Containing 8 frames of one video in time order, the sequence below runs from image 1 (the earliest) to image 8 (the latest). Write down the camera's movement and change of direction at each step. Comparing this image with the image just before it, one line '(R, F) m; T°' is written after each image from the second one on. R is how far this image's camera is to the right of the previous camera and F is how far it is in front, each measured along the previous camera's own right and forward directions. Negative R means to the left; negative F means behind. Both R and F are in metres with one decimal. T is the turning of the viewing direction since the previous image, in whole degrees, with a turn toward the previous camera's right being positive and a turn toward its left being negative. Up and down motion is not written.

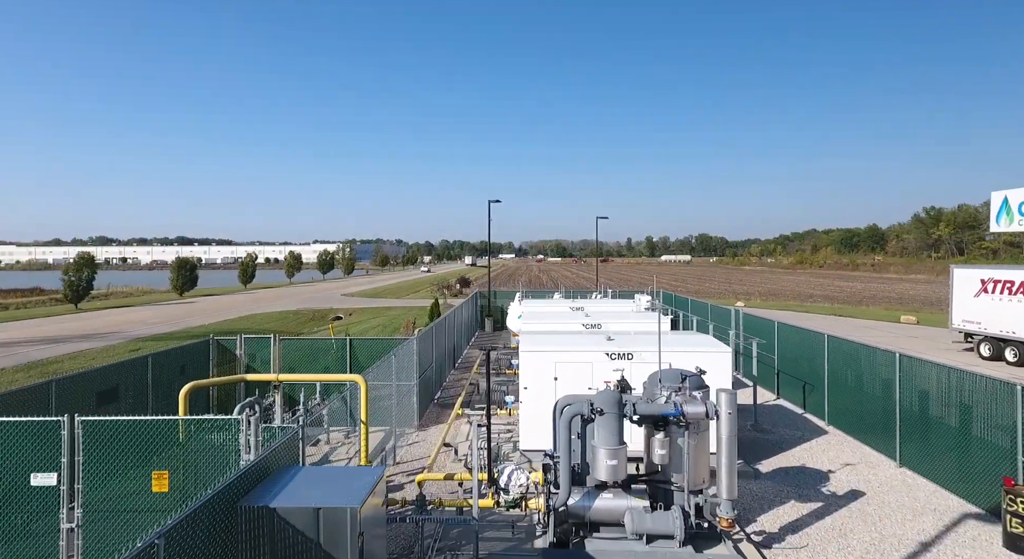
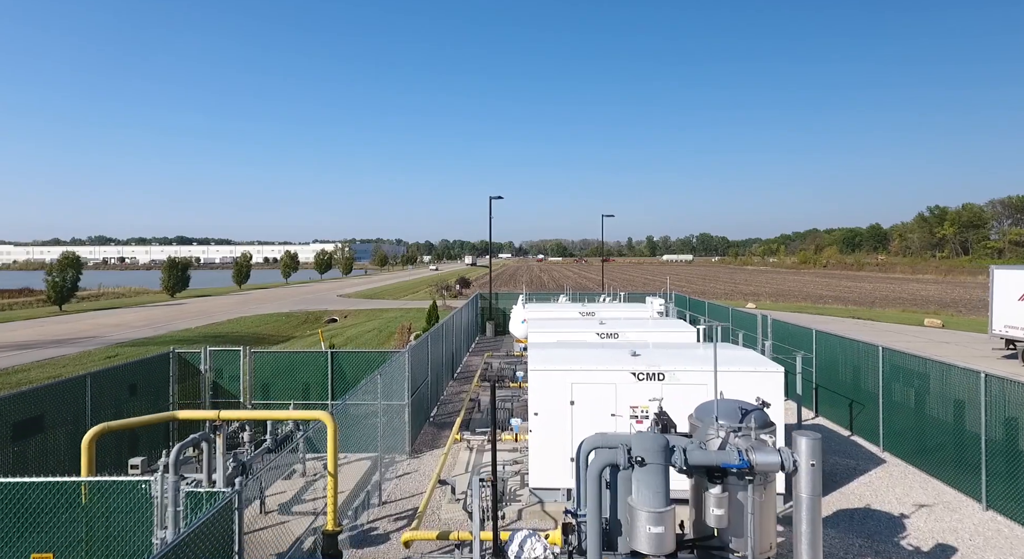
(-0.1, +1.8) m; 0°
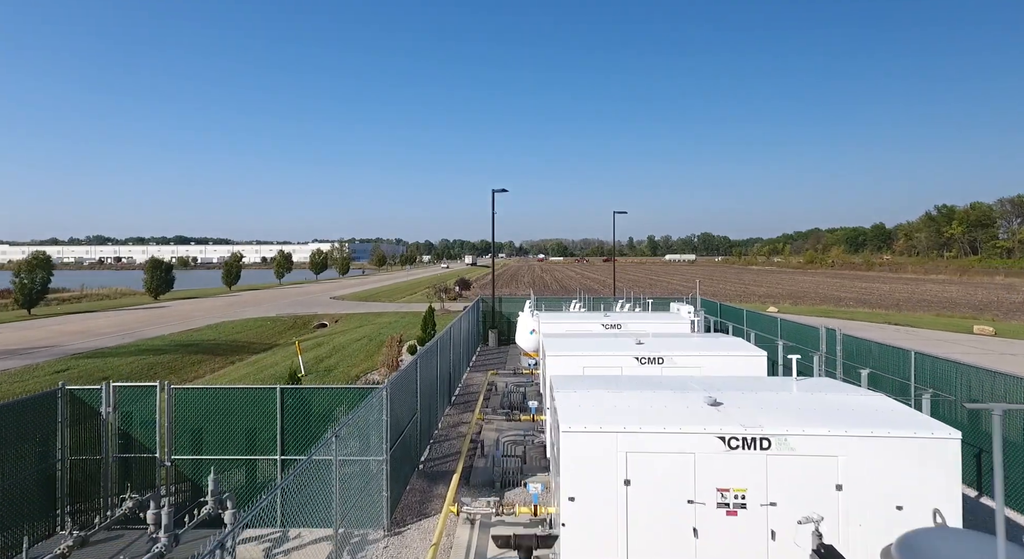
(-0.2, +3.3) m; 0°
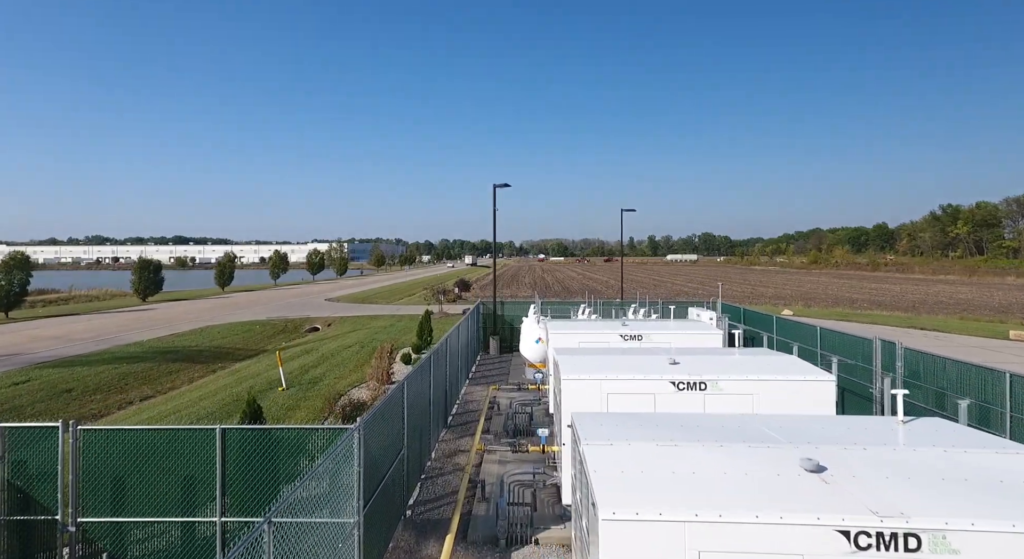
(-0.1, +2.0) m; 0°
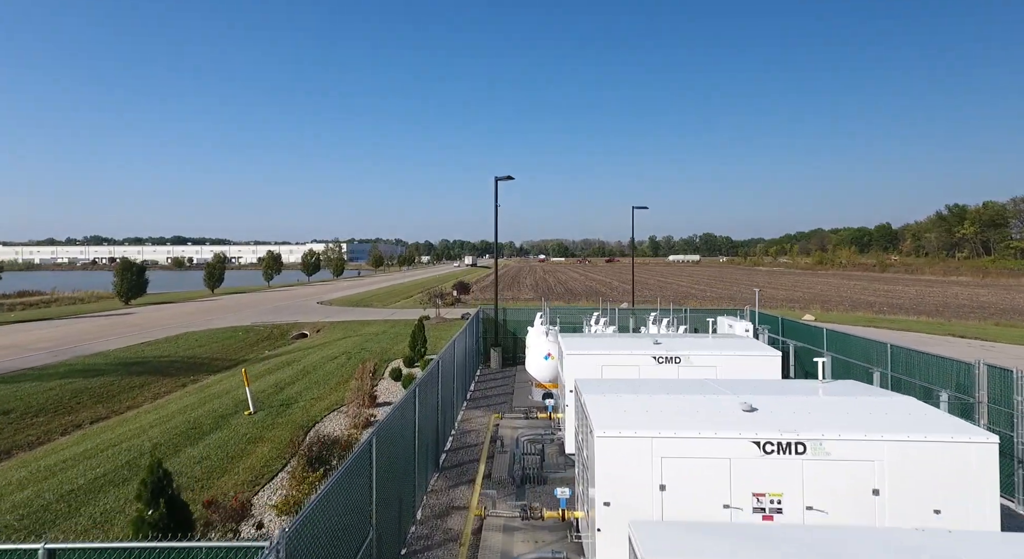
(-0.1, +2.7) m; 0°
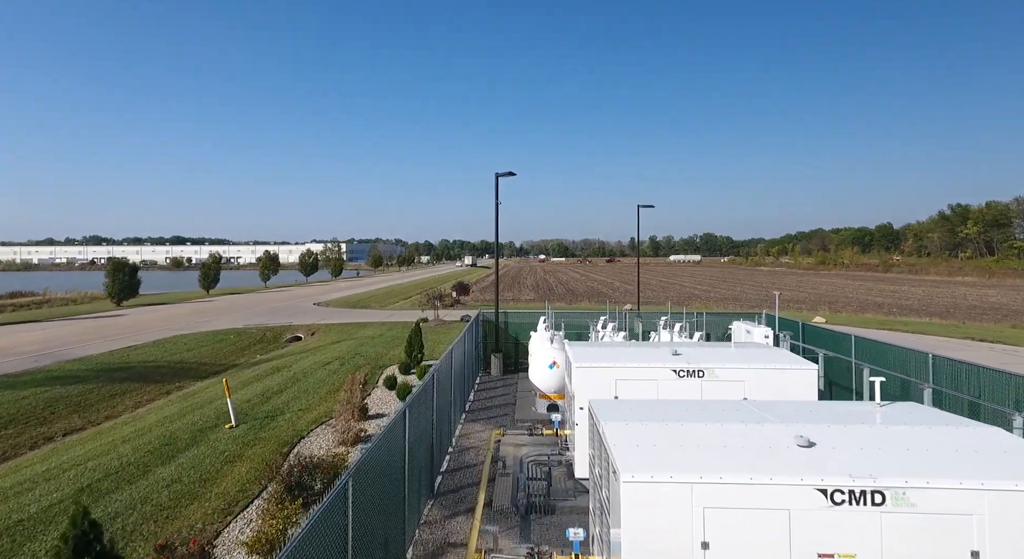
(-0.1, +1.2) m; 0°
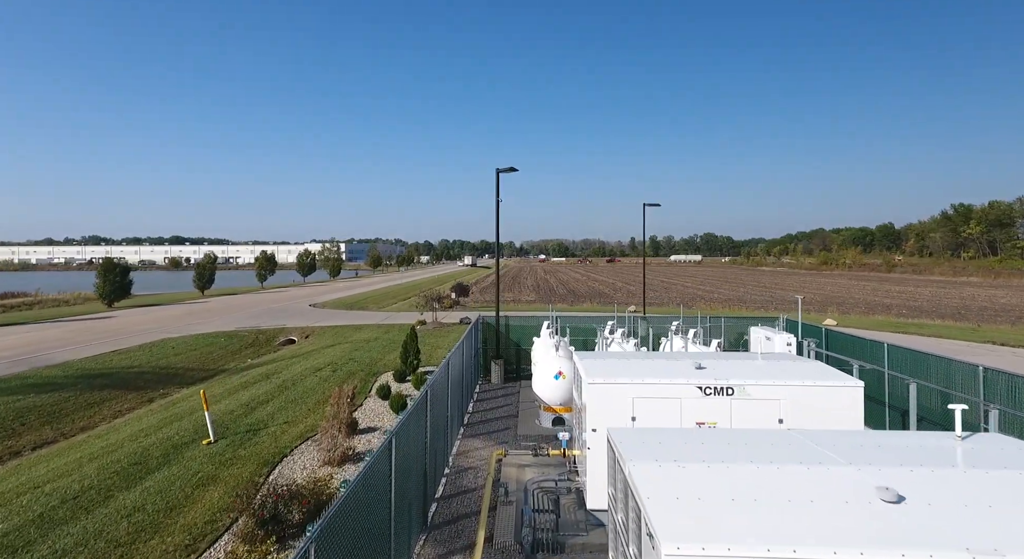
(-0.1, +1.2) m; 0°
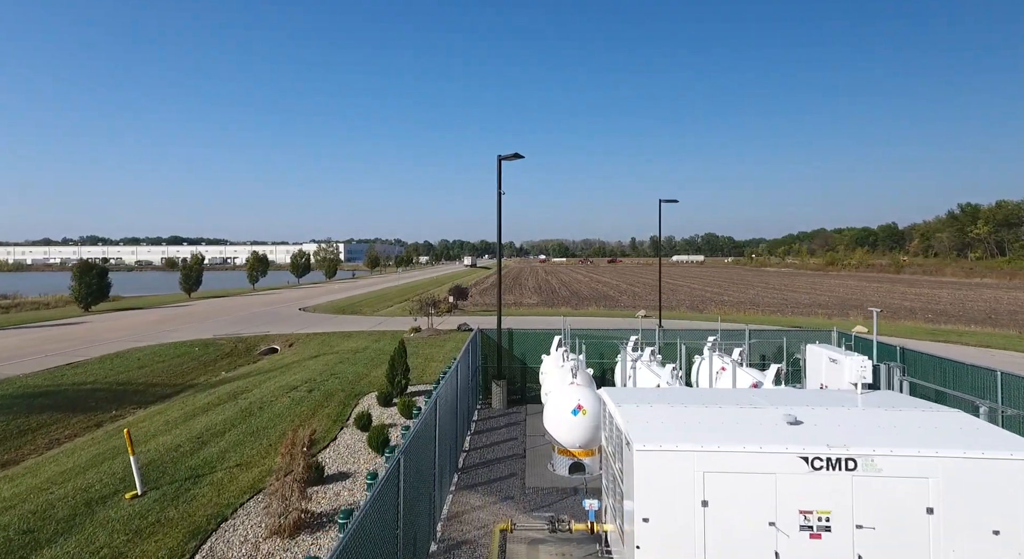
(-0.1, +2.9) m; 0°
